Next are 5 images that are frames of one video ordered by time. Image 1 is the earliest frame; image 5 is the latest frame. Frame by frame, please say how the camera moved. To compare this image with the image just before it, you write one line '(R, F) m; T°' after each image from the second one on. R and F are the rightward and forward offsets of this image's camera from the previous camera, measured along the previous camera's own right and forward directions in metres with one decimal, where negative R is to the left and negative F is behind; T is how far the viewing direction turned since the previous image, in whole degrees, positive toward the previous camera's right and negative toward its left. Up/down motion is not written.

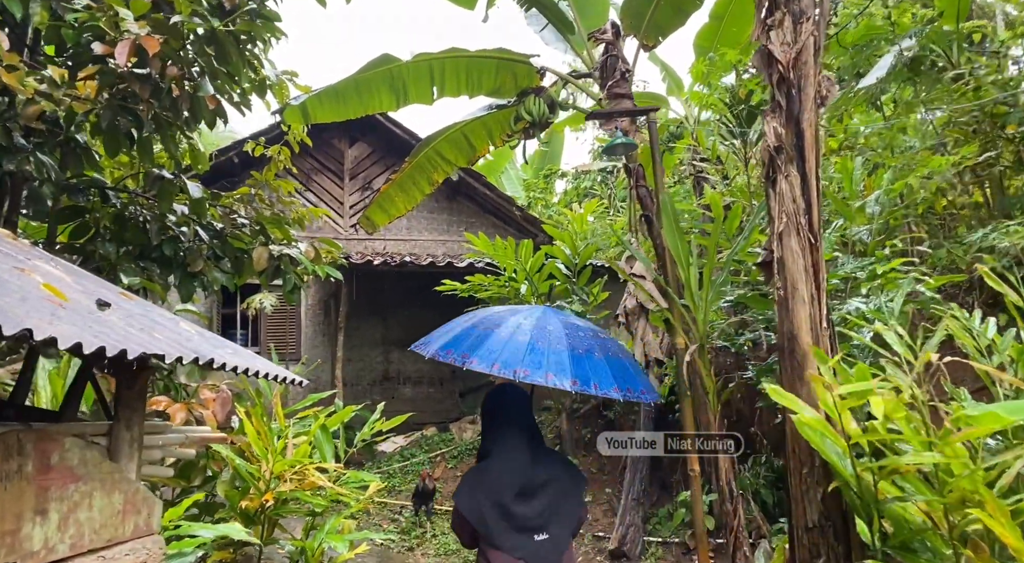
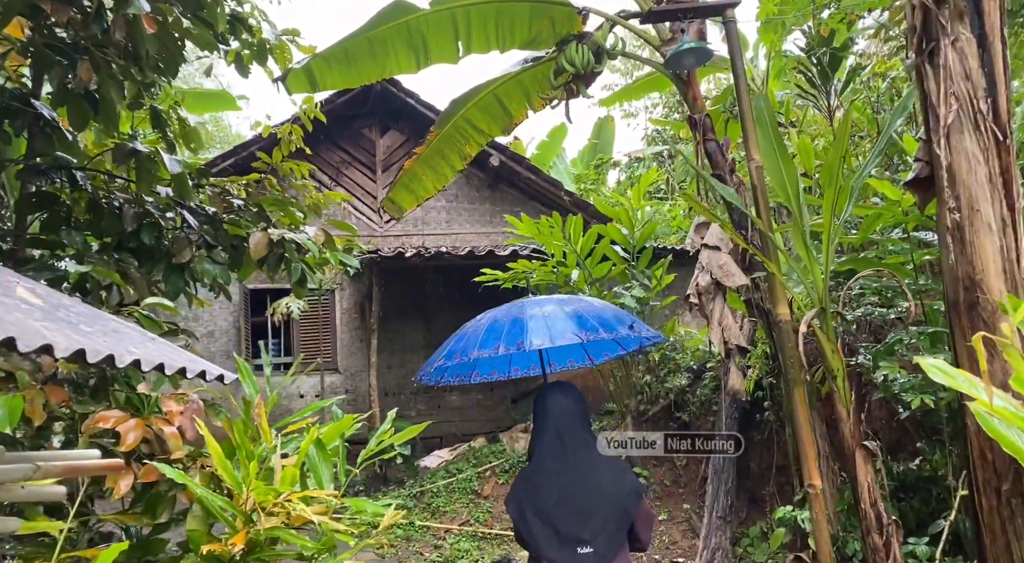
(0.0, +0.8) m; -4°
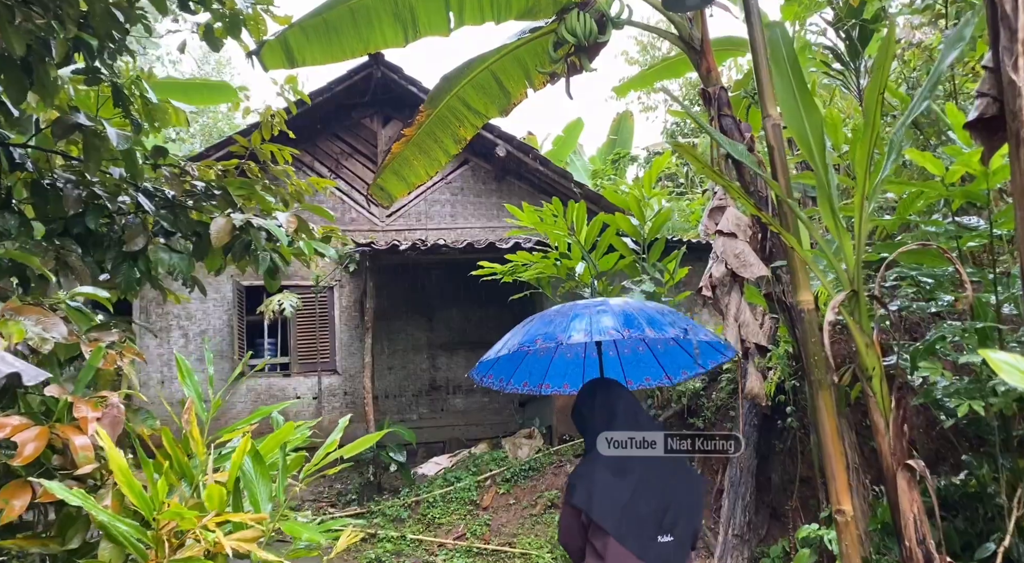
(+0.2, +0.4) m; -2°
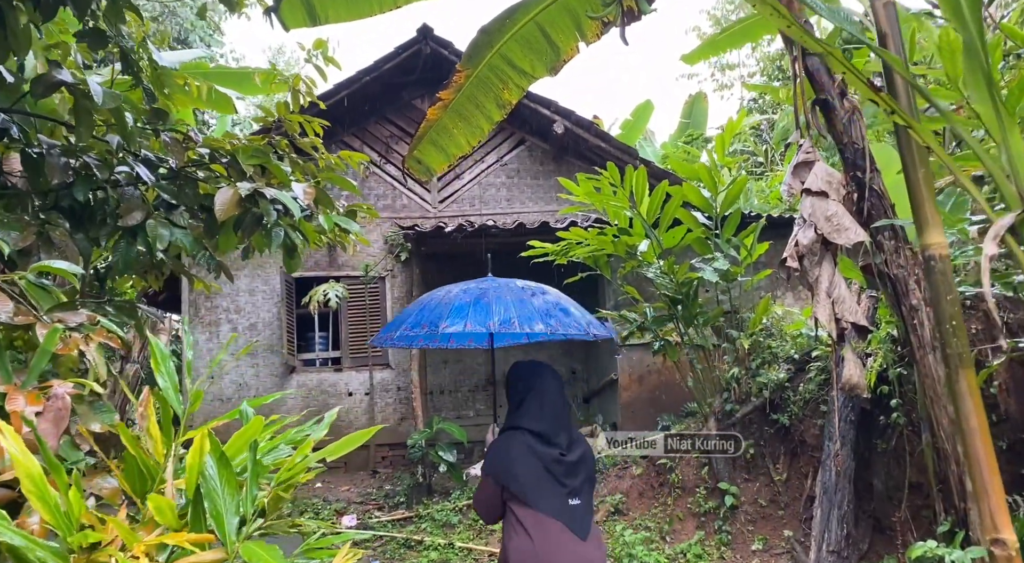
(+0.1, +0.5) m; -5°
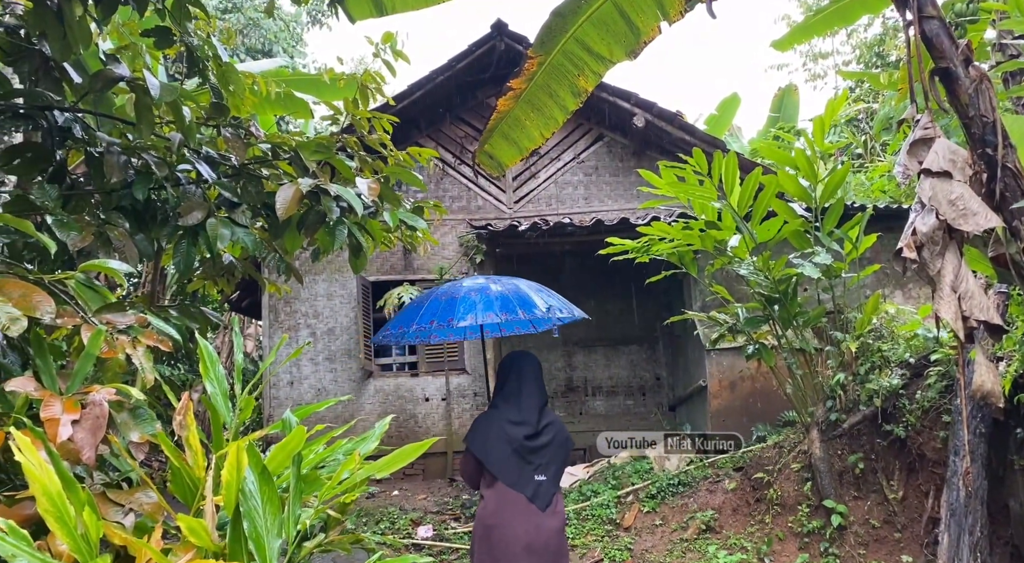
(0.0, +0.2) m; -6°
